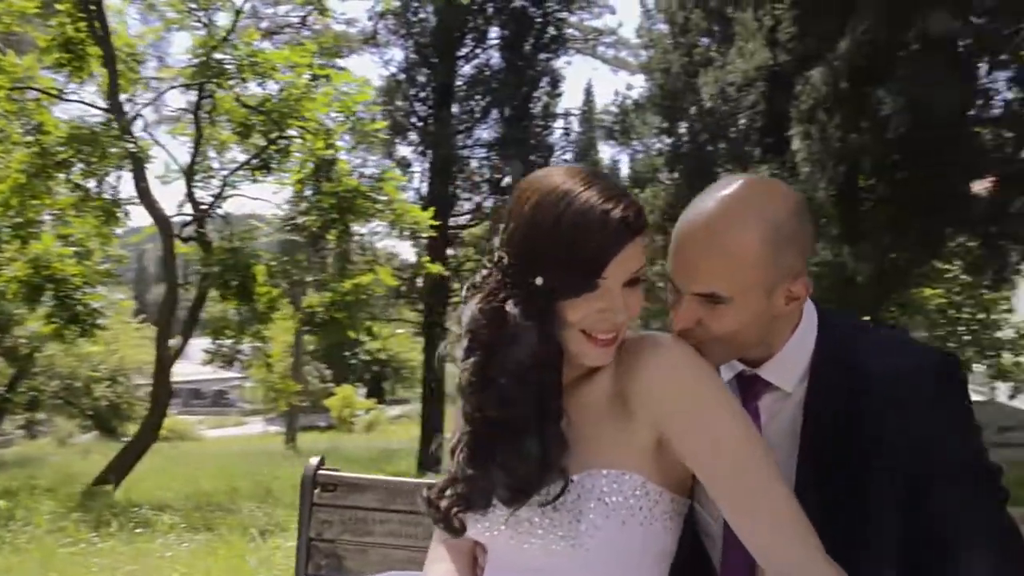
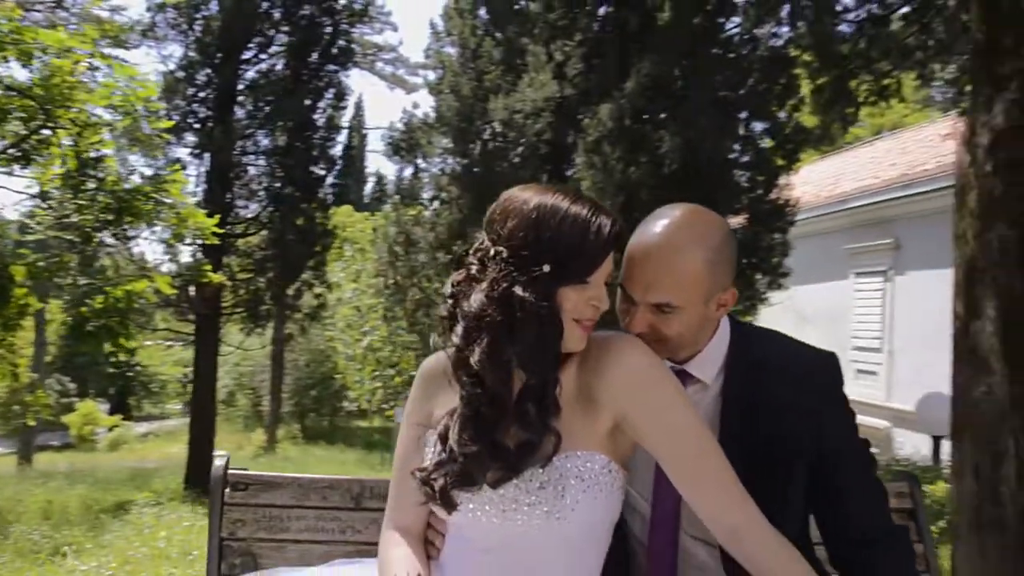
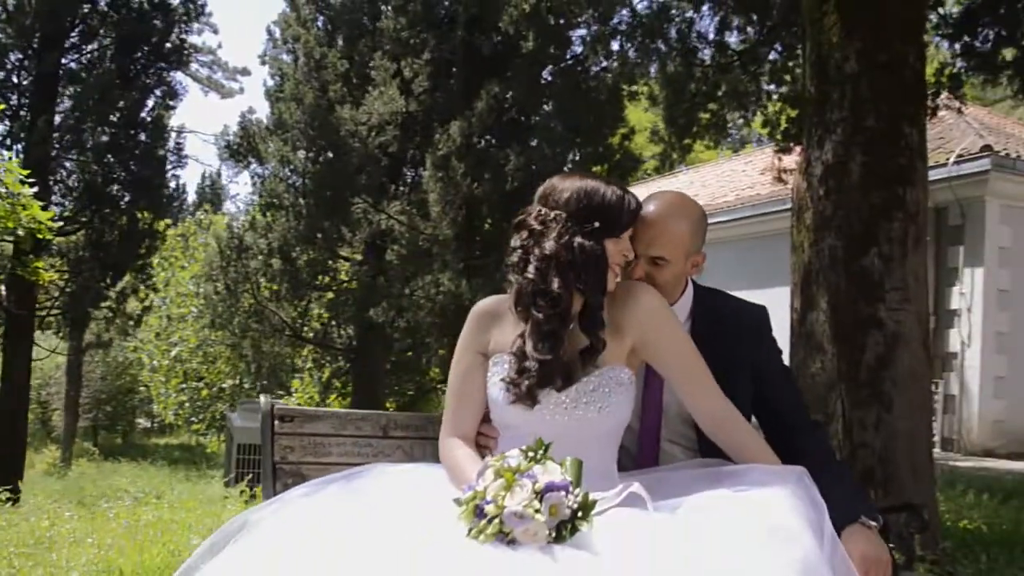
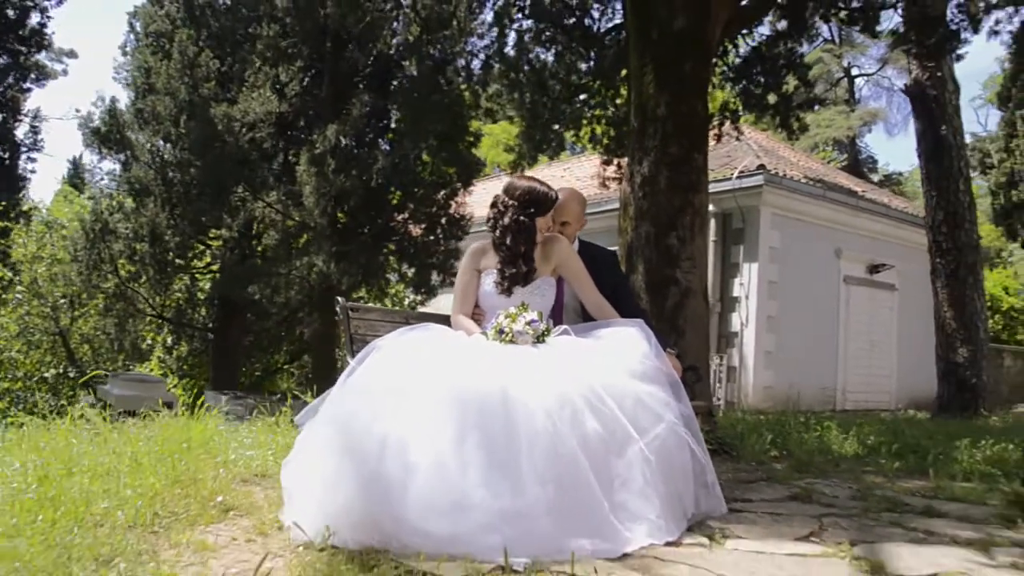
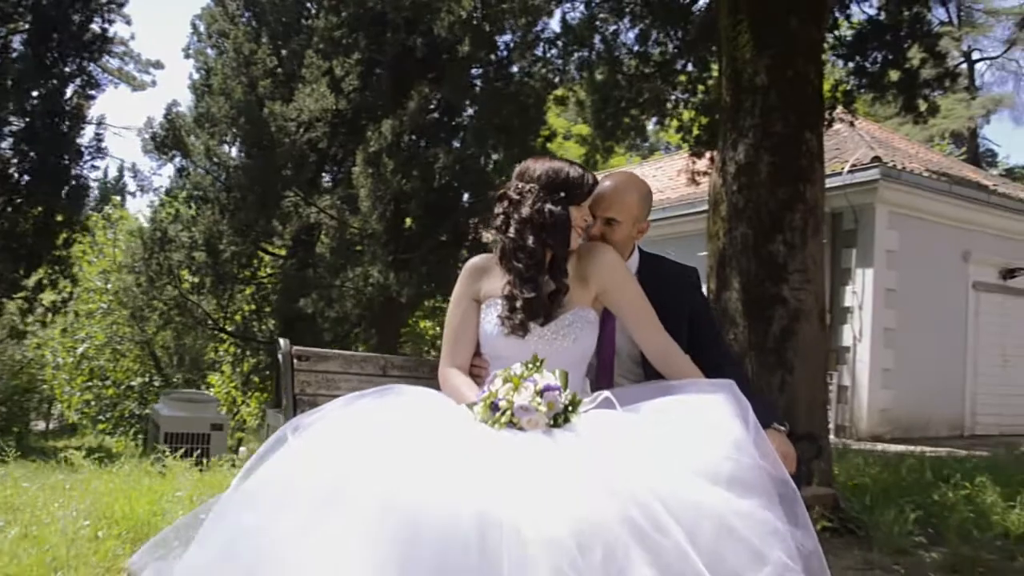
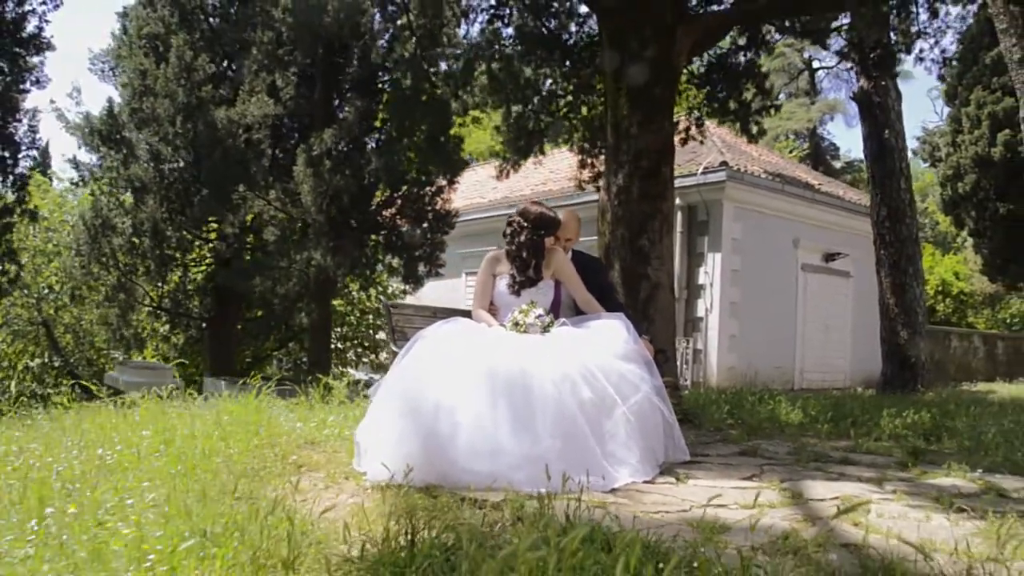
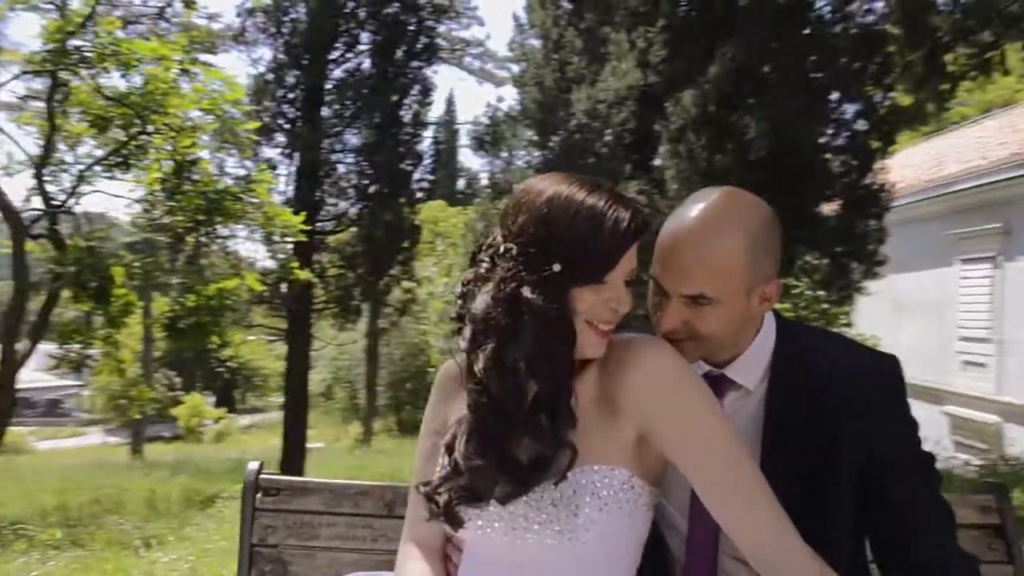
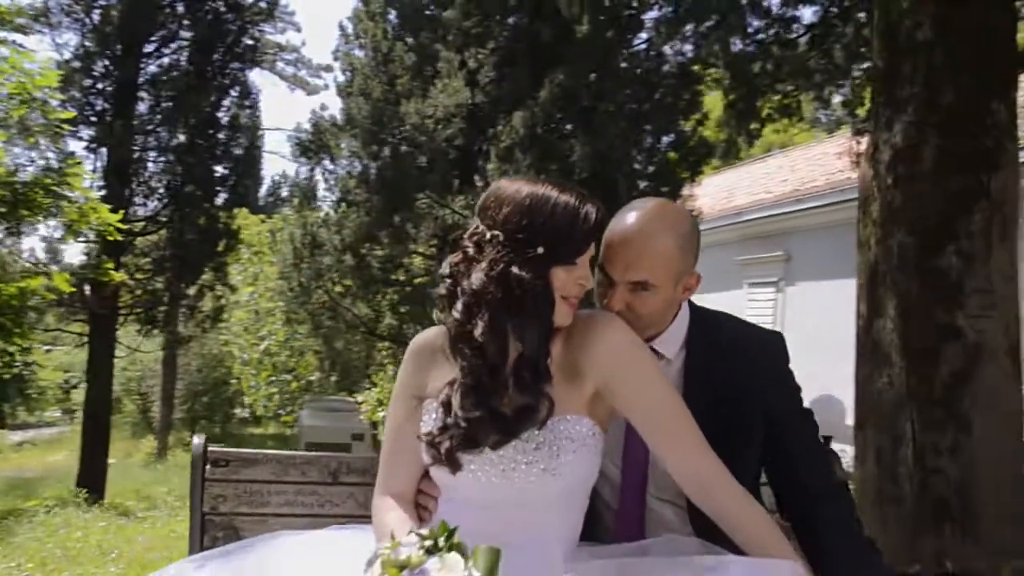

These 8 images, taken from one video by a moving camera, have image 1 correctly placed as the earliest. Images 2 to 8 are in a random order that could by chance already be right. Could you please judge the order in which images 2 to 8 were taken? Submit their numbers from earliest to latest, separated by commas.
7, 2, 8, 3, 5, 4, 6
